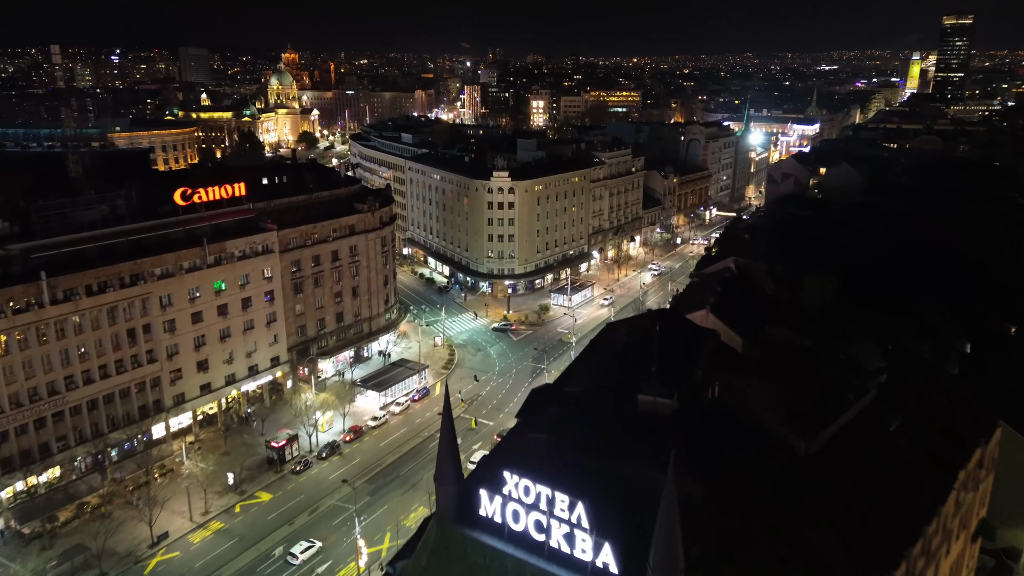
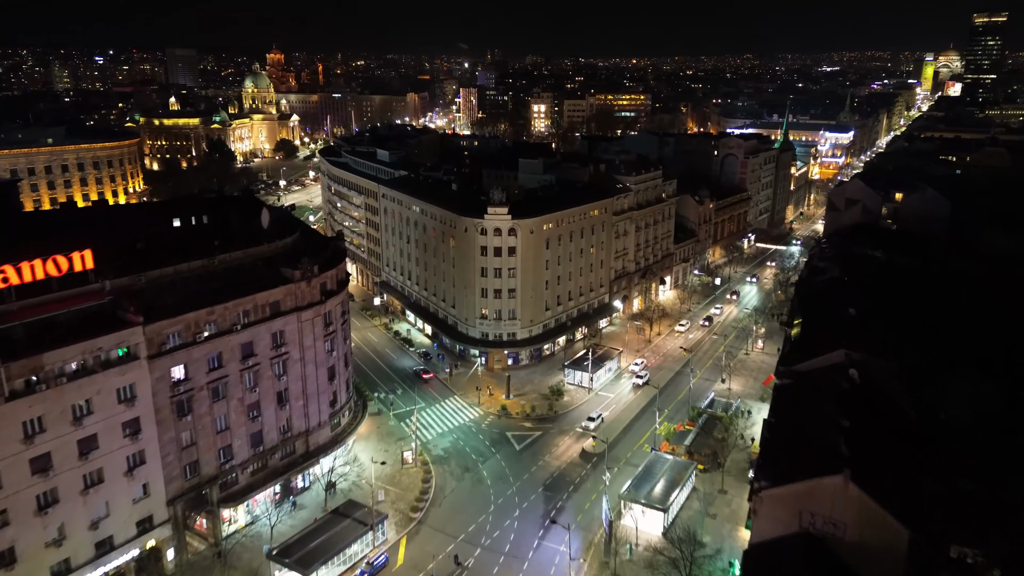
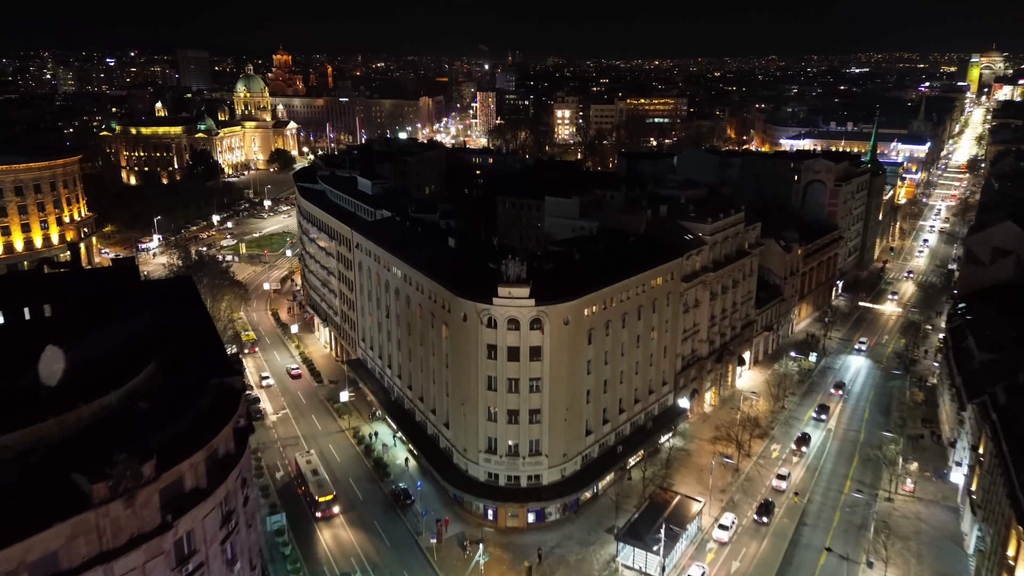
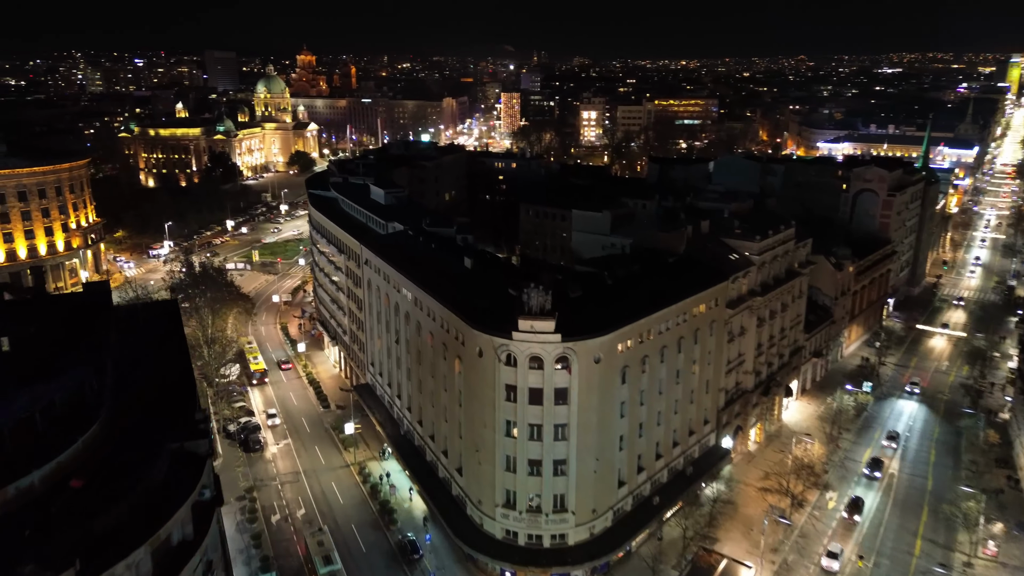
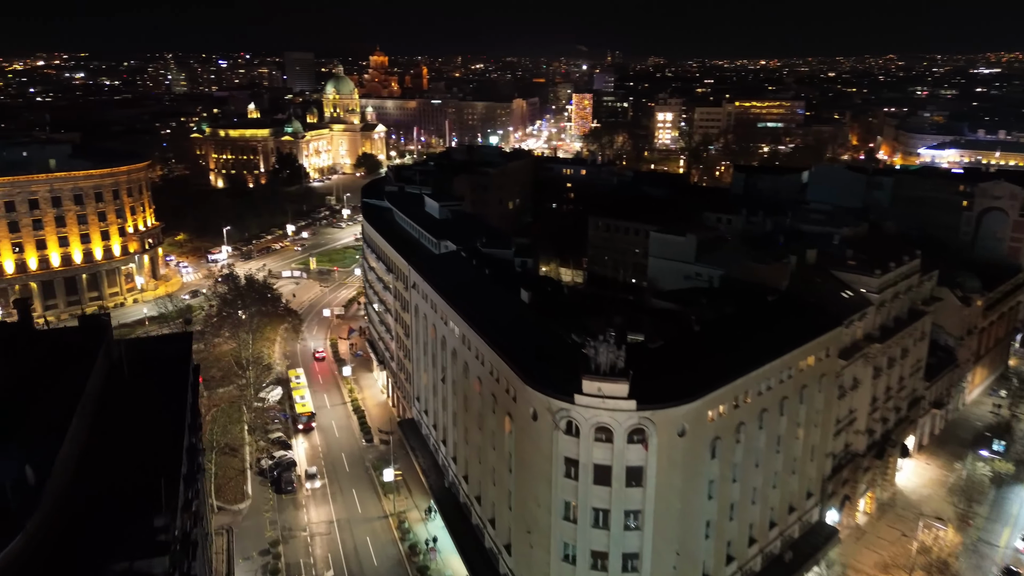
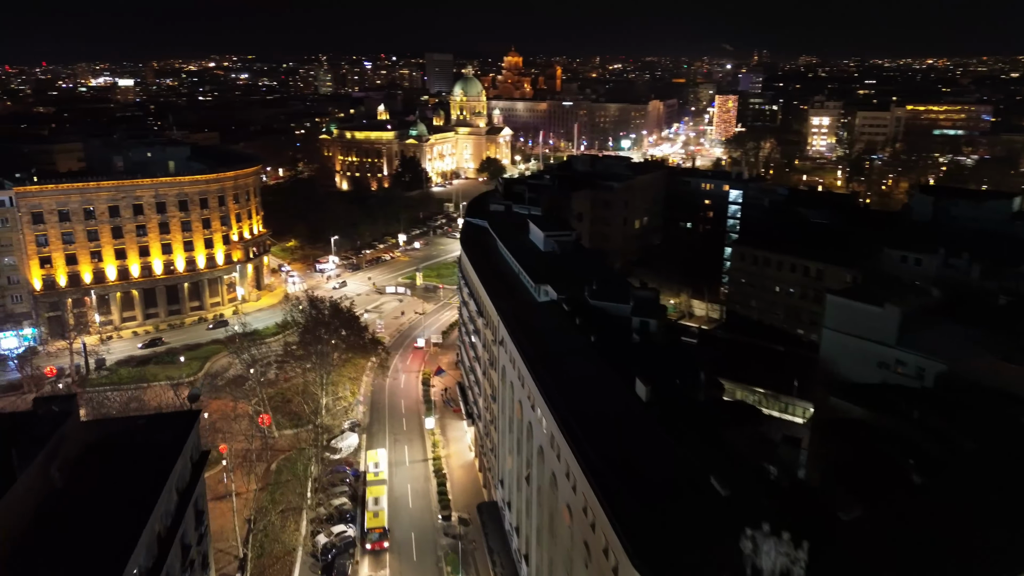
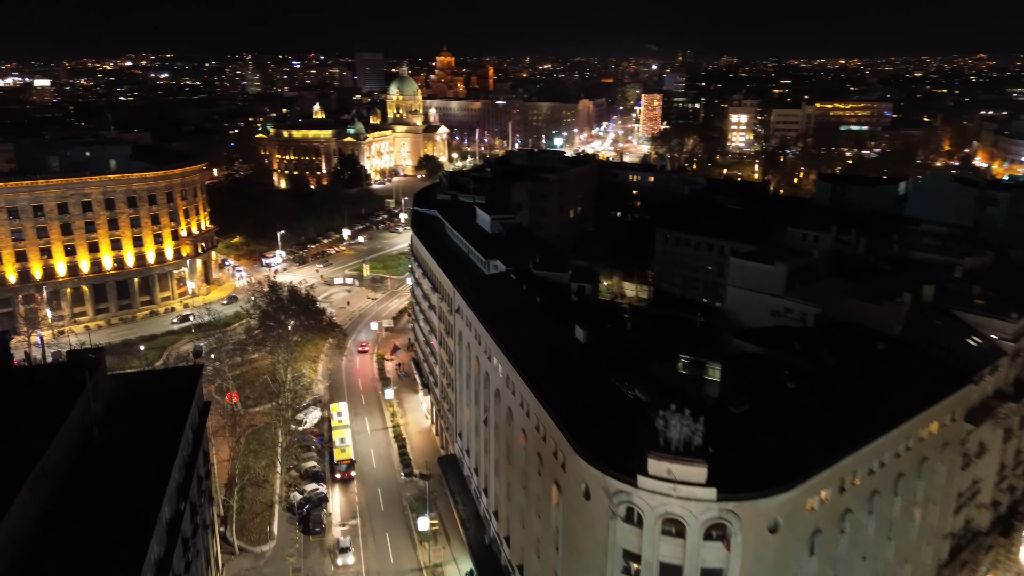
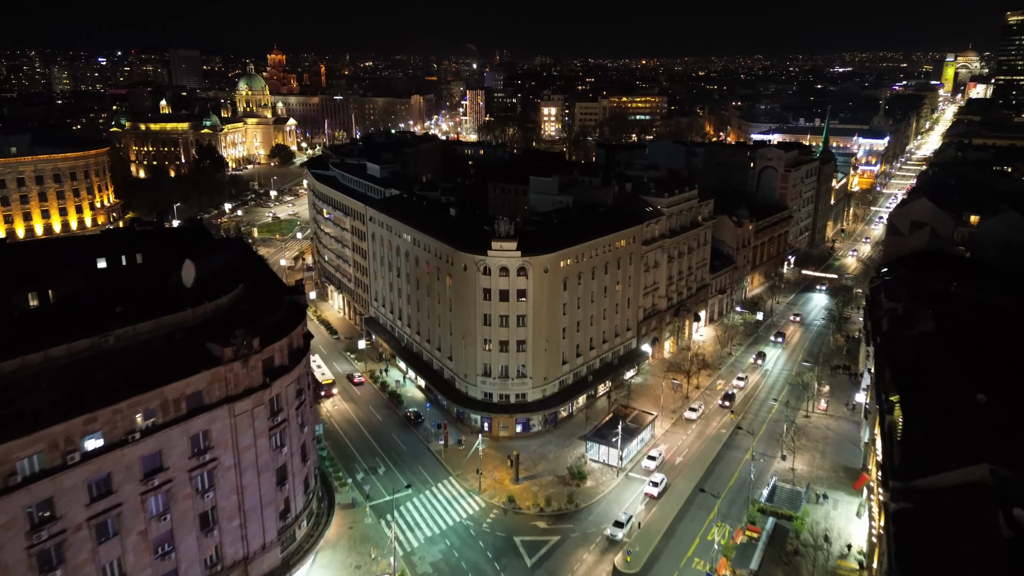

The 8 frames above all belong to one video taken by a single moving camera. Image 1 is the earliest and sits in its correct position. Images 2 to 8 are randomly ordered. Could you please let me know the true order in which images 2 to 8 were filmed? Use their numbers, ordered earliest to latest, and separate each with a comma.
2, 8, 3, 4, 5, 7, 6
